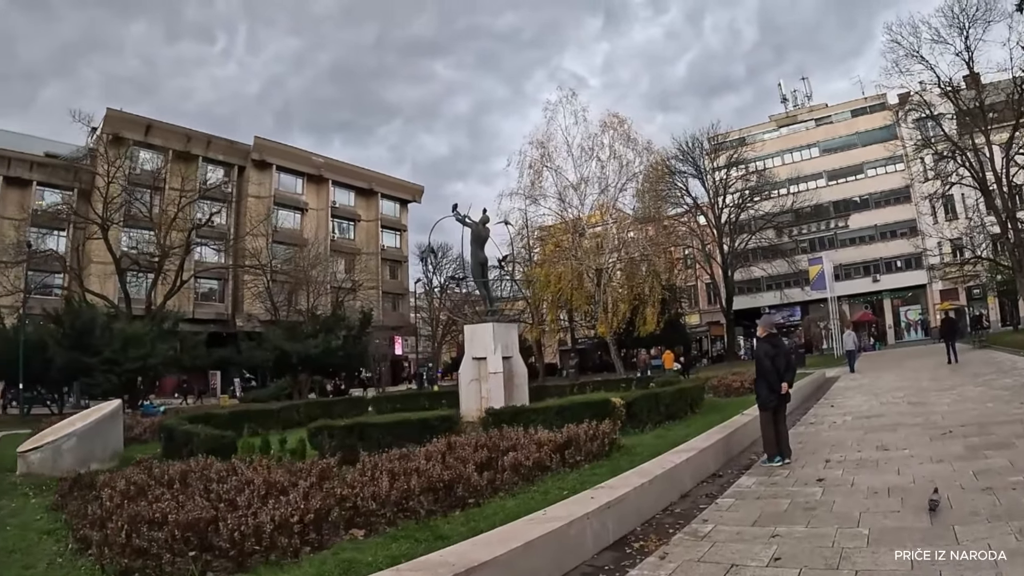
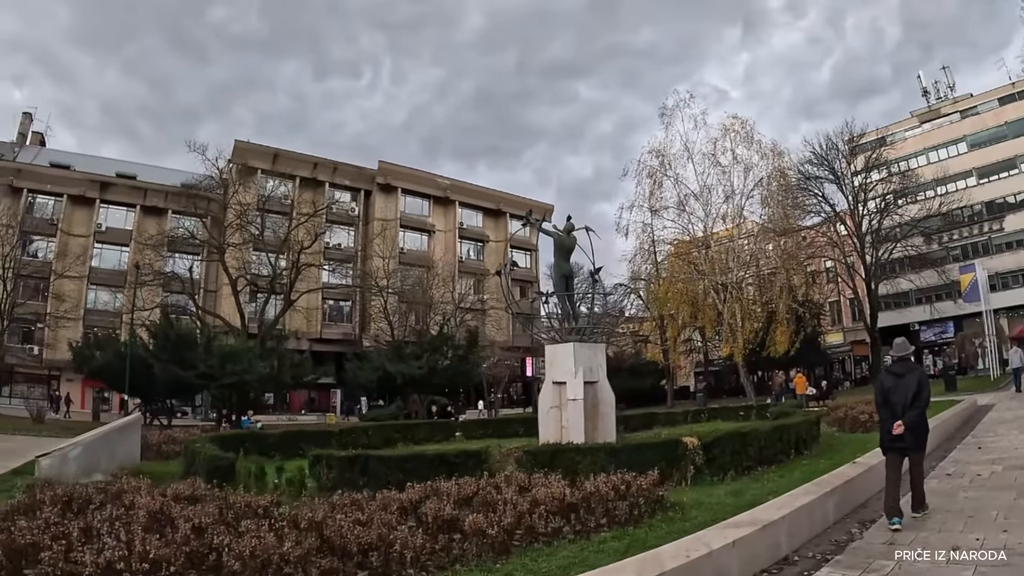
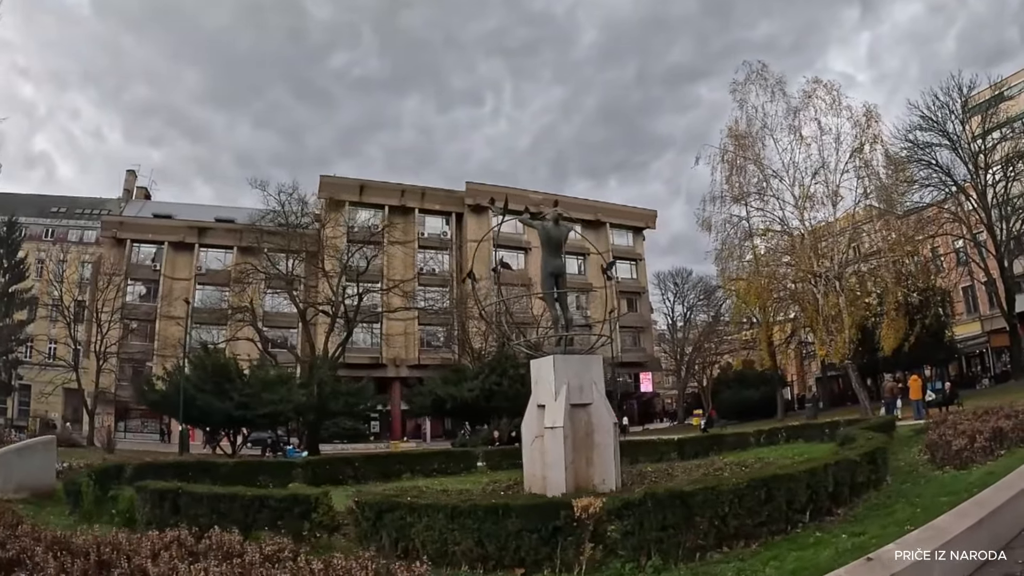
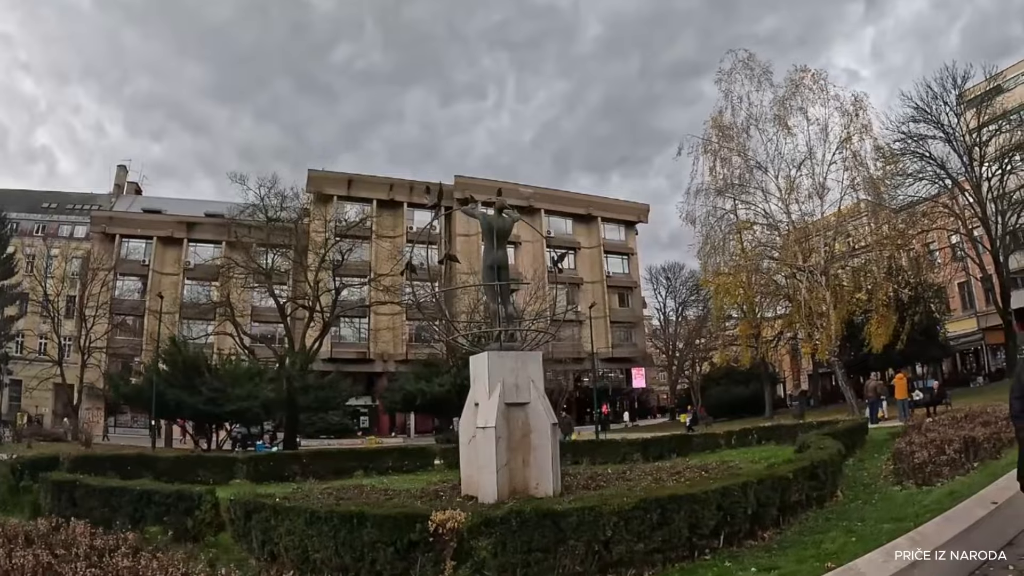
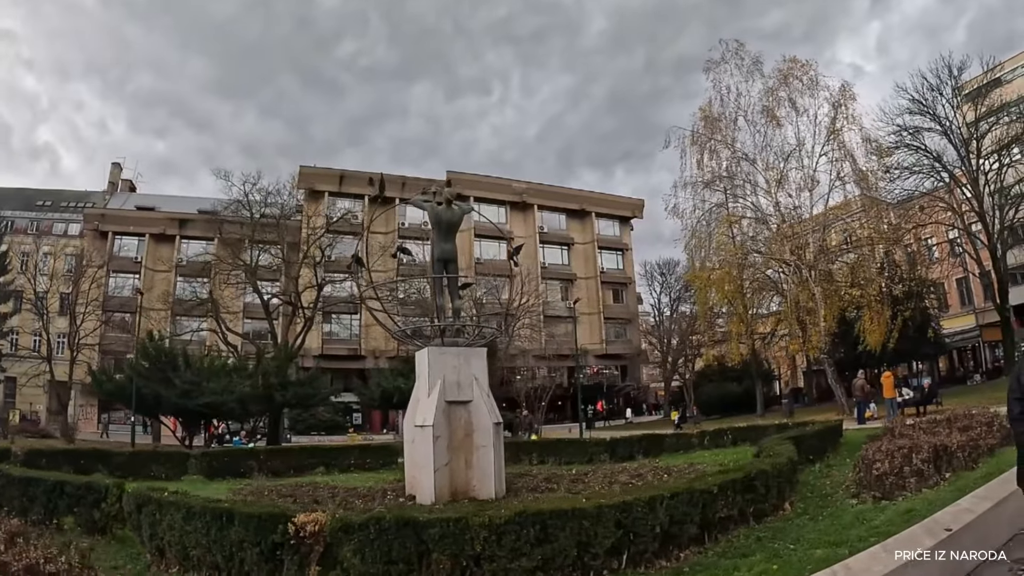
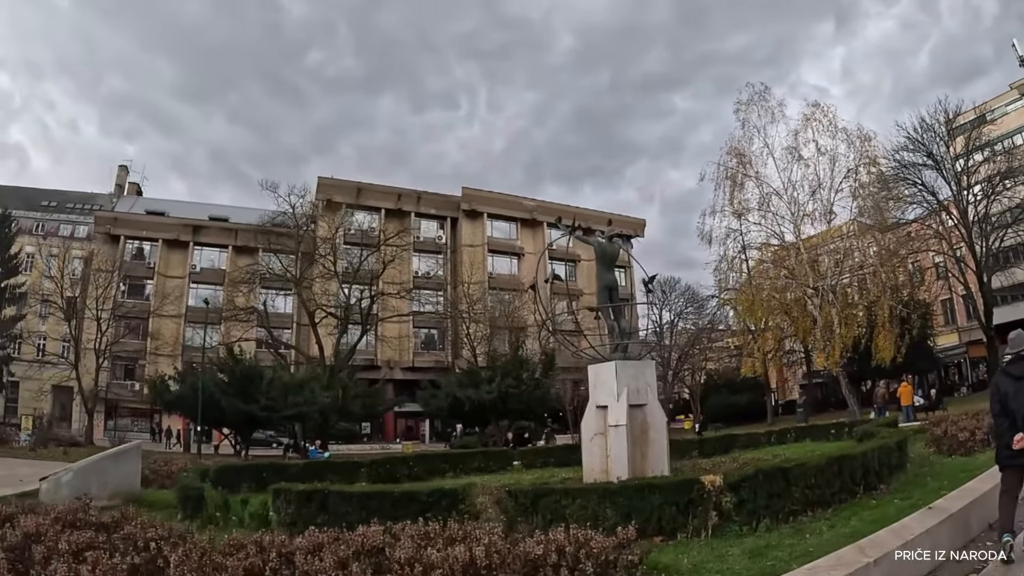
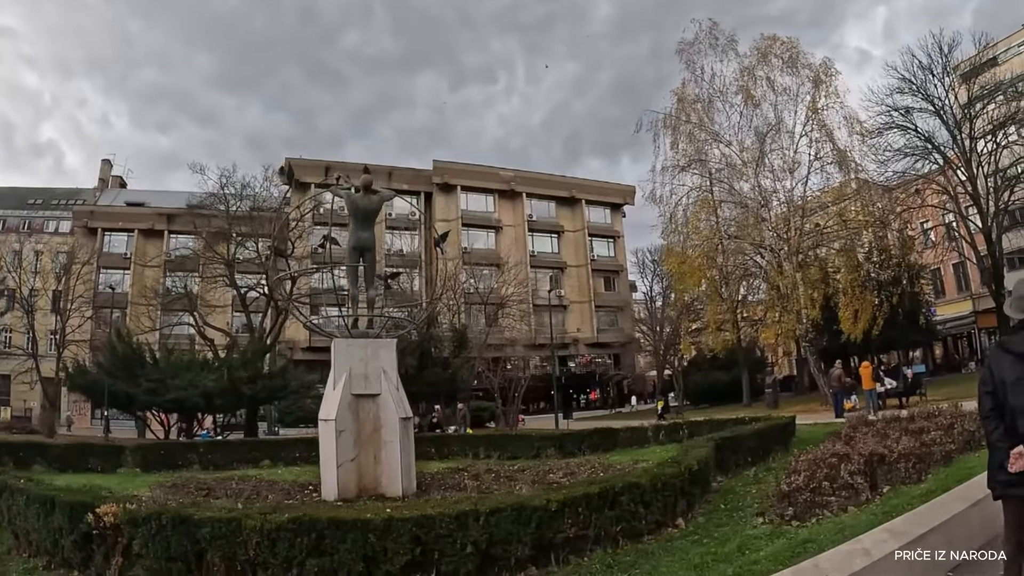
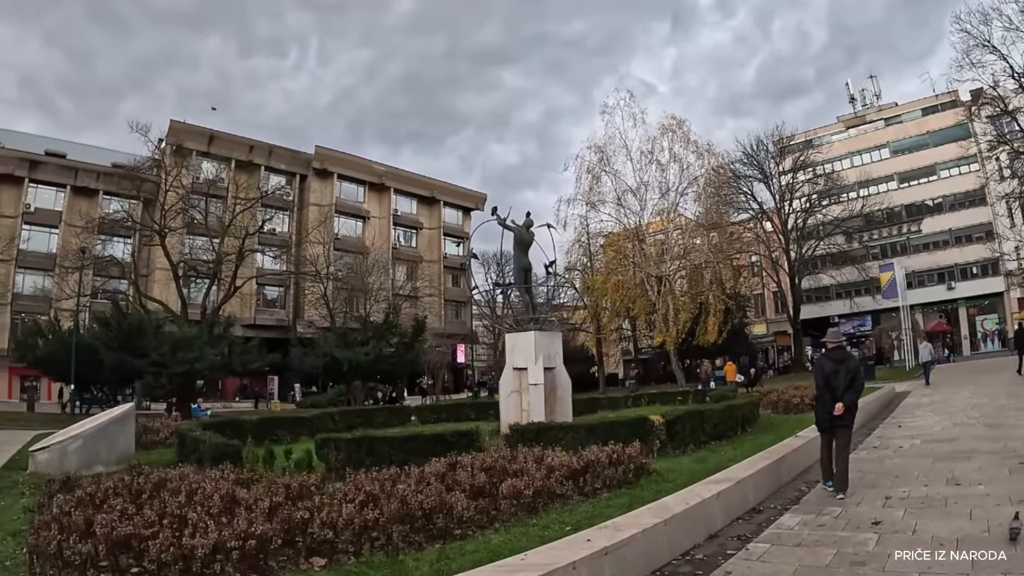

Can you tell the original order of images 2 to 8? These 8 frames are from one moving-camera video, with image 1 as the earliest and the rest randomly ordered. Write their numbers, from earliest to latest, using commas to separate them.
8, 2, 6, 3, 4, 5, 7
